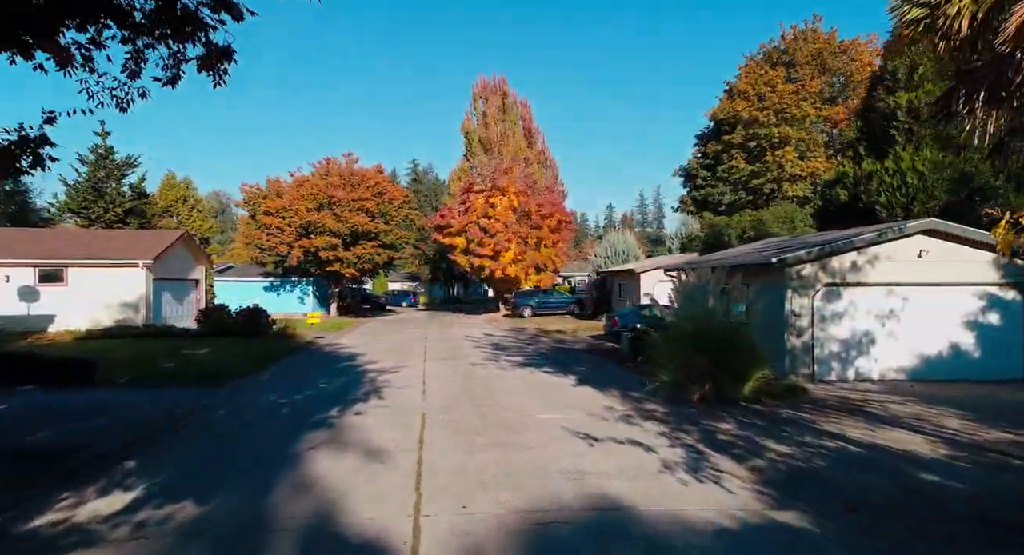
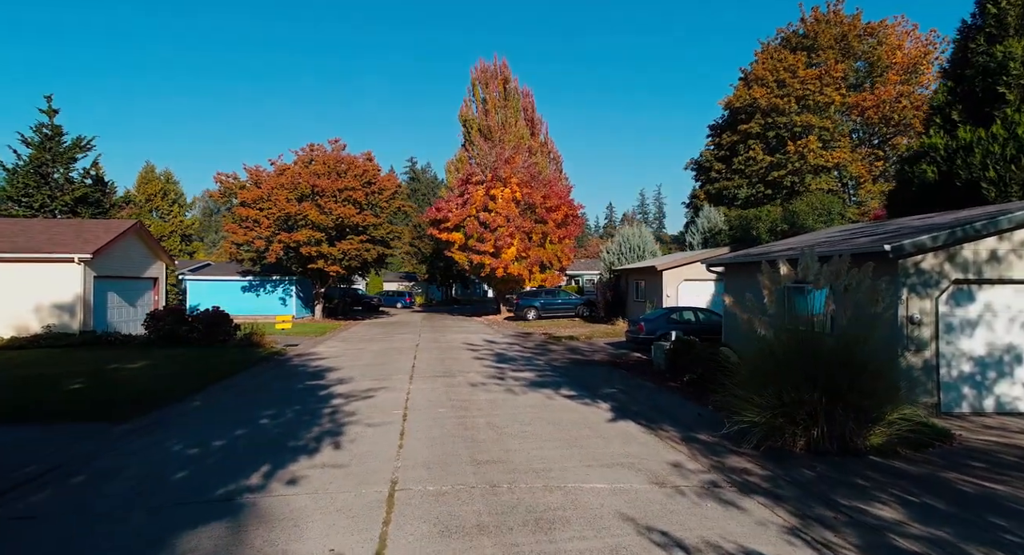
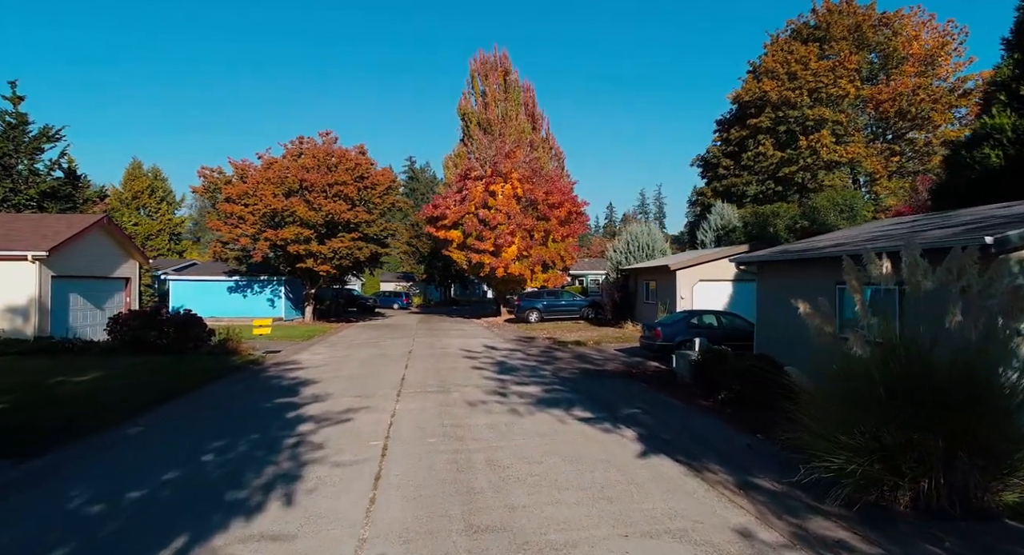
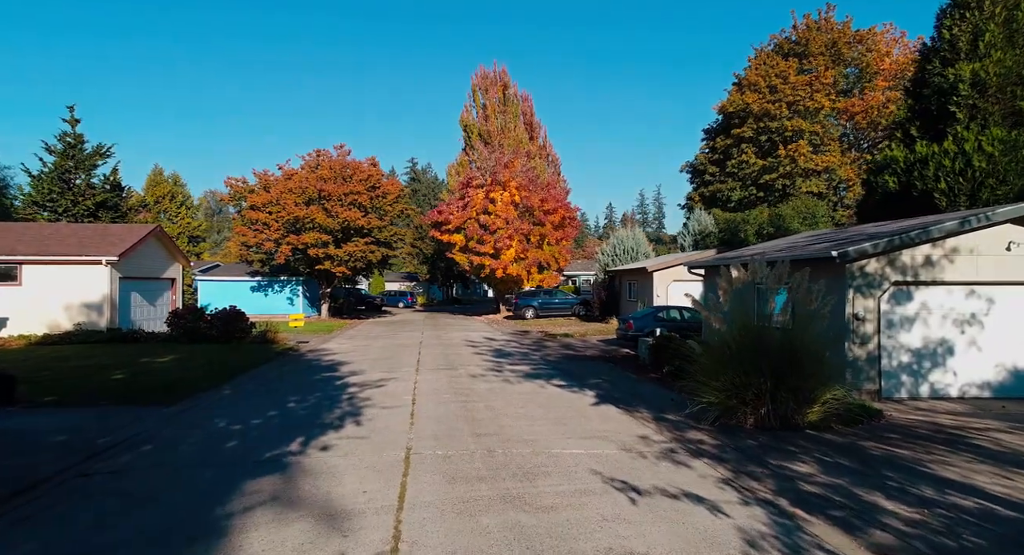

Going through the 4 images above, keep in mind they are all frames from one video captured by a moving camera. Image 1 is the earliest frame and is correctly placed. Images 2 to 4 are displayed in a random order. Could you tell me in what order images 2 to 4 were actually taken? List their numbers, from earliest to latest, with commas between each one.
4, 2, 3
